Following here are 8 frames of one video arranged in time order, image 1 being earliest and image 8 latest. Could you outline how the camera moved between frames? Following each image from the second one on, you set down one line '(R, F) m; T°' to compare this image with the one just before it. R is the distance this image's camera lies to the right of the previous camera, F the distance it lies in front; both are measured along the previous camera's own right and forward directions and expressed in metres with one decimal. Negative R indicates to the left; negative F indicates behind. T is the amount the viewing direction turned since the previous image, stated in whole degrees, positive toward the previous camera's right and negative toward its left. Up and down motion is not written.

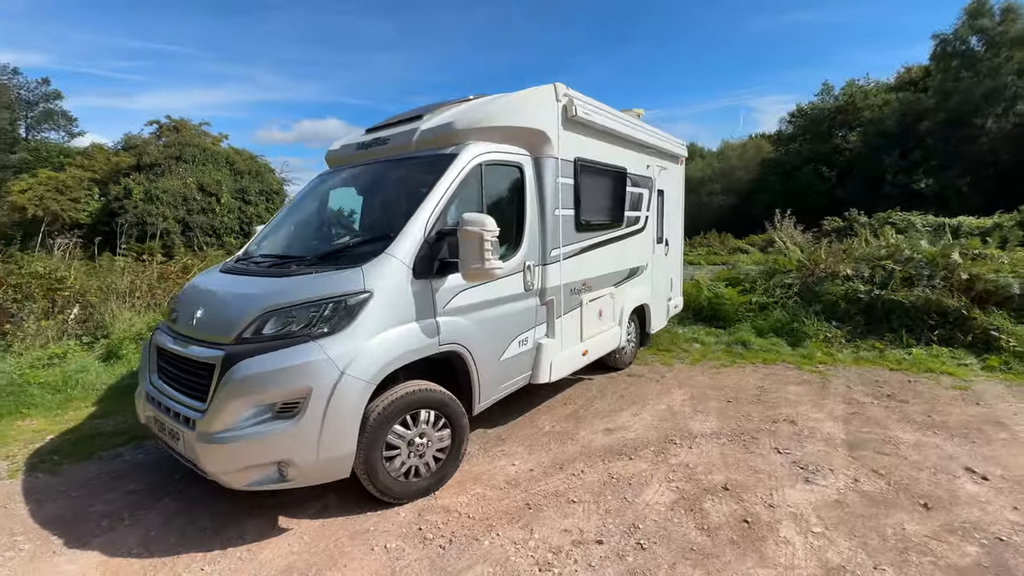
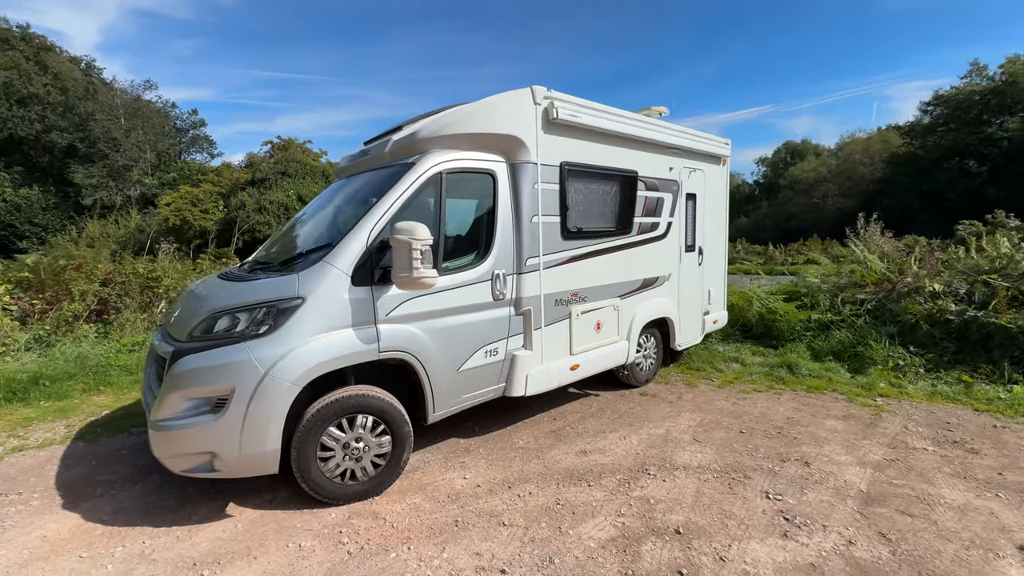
(+1.1, +0.2) m; -12°
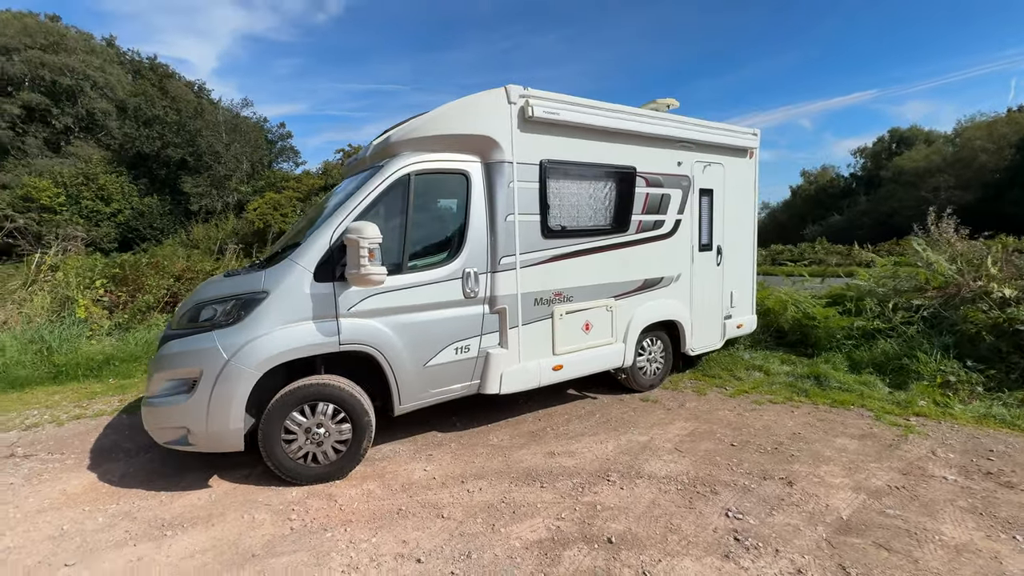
(+0.9, 0.0) m; -9°
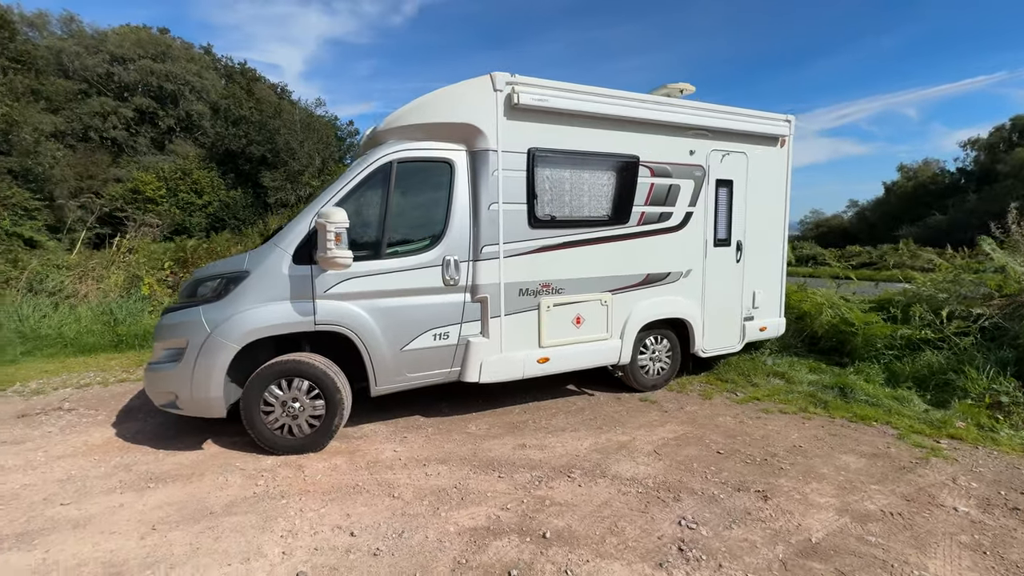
(+0.8, +0.1) m; -8°
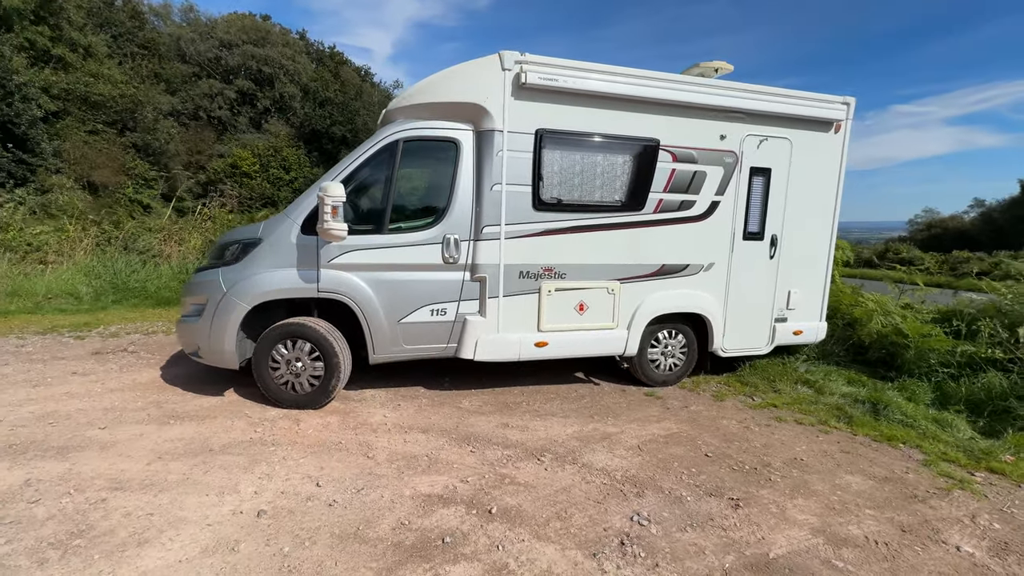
(+0.7, 0.0) m; -8°
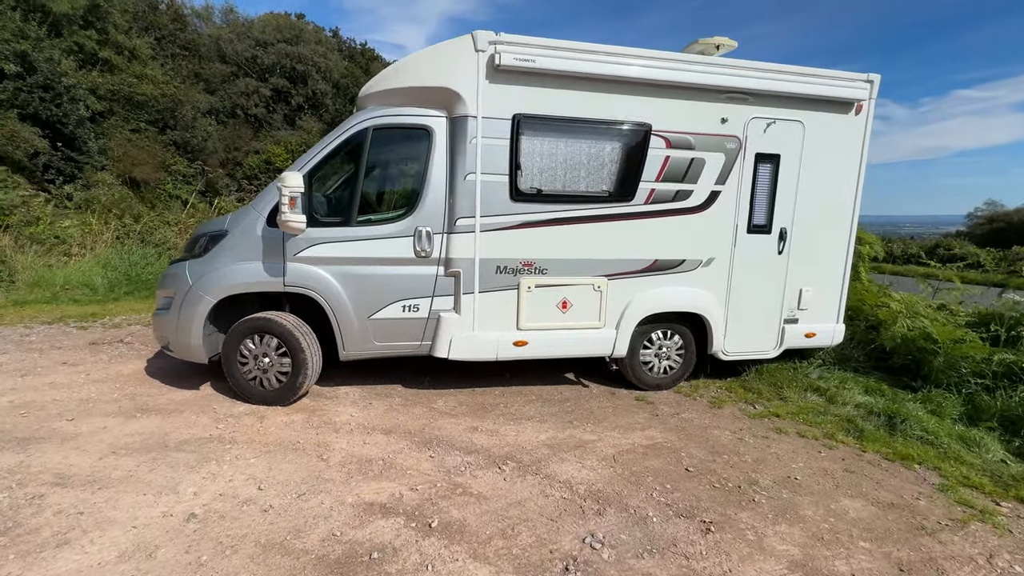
(+0.5, +0.3) m; -4°
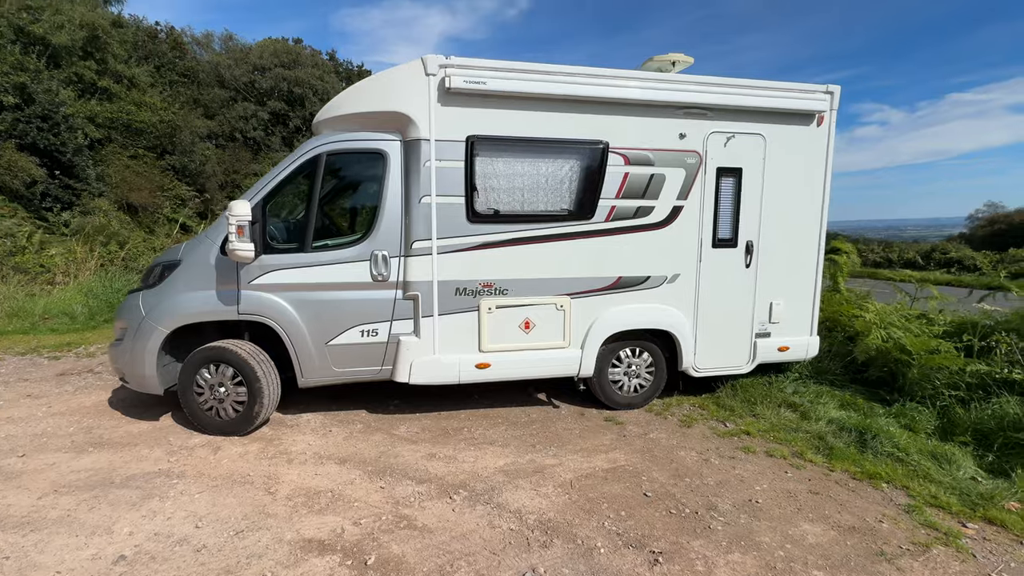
(+0.4, +0.1) m; 0°
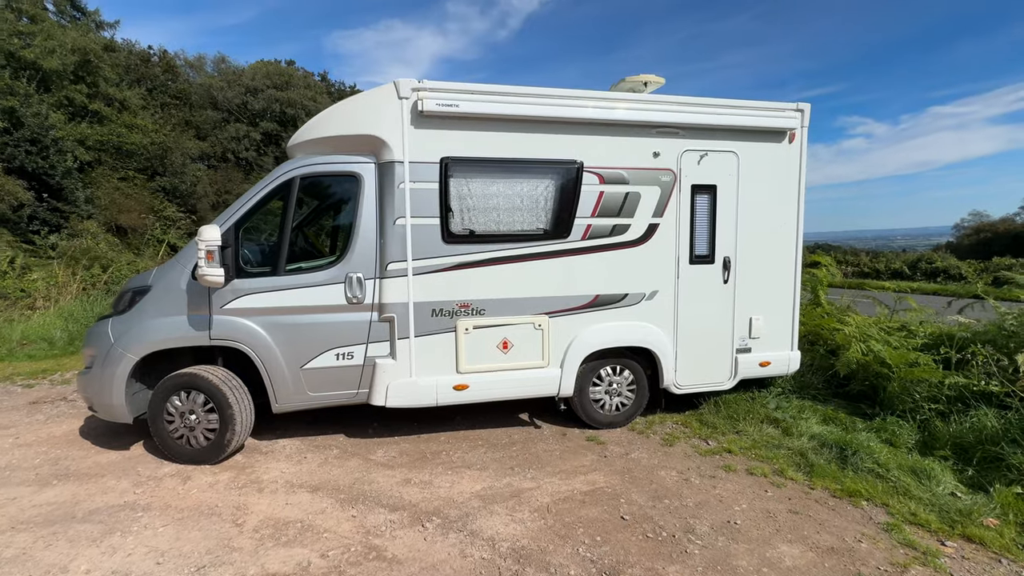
(+0.2, 0.0) m; +1°
